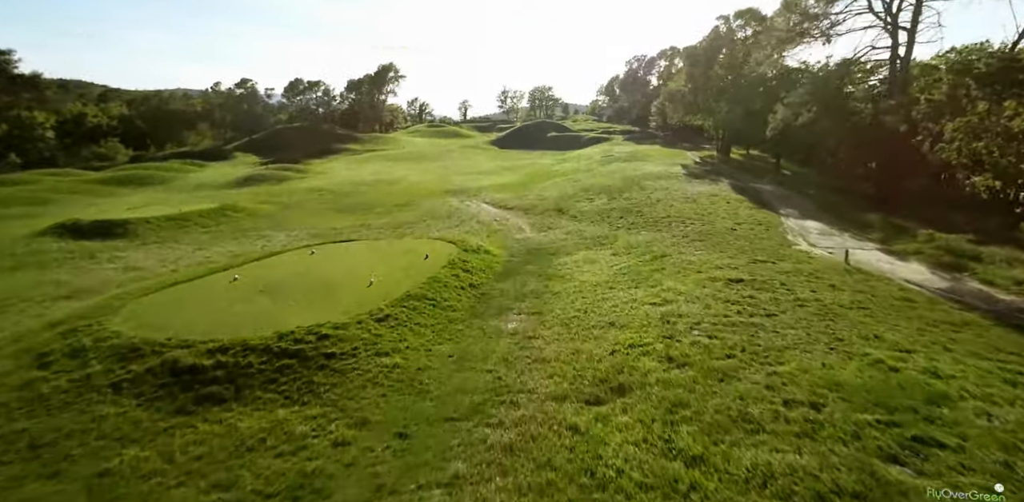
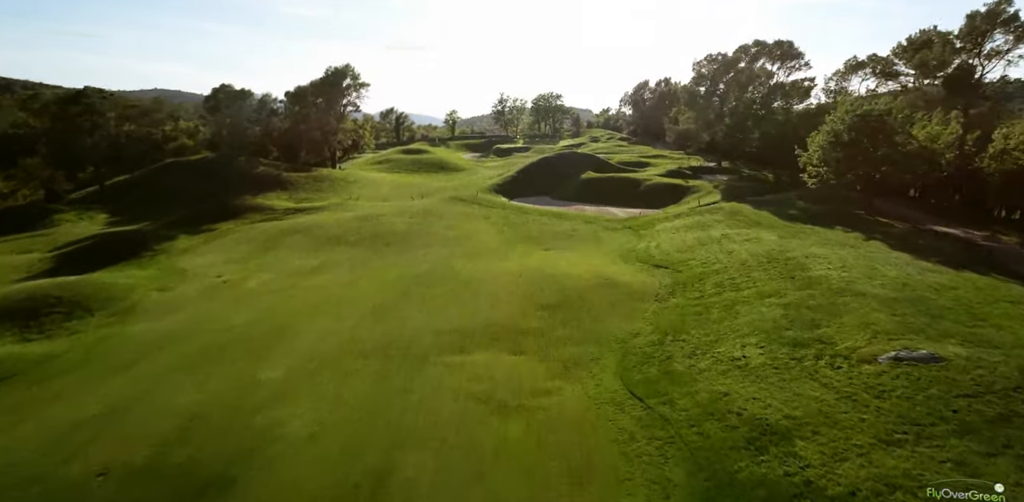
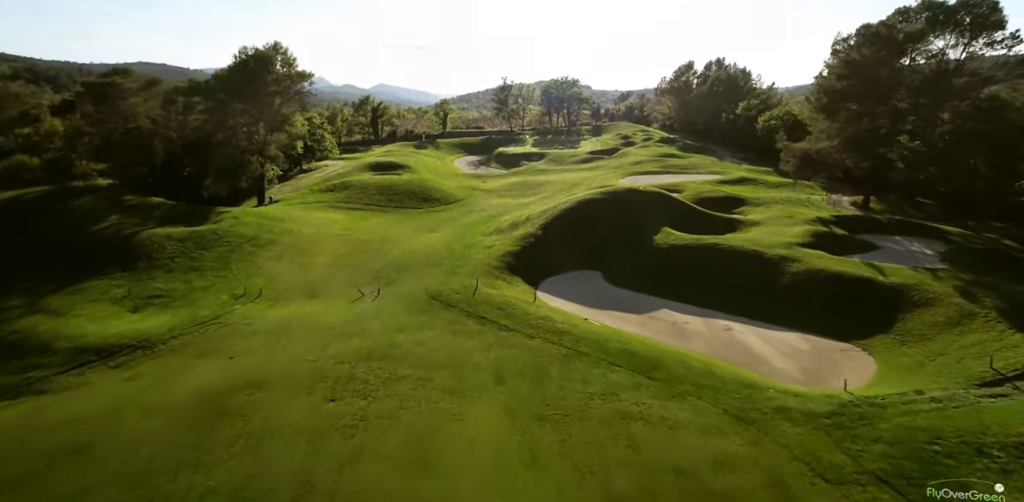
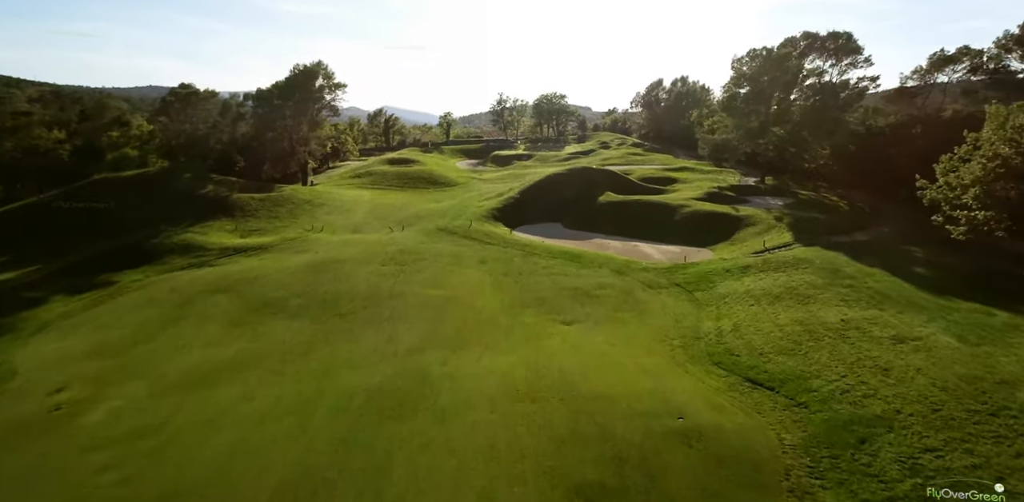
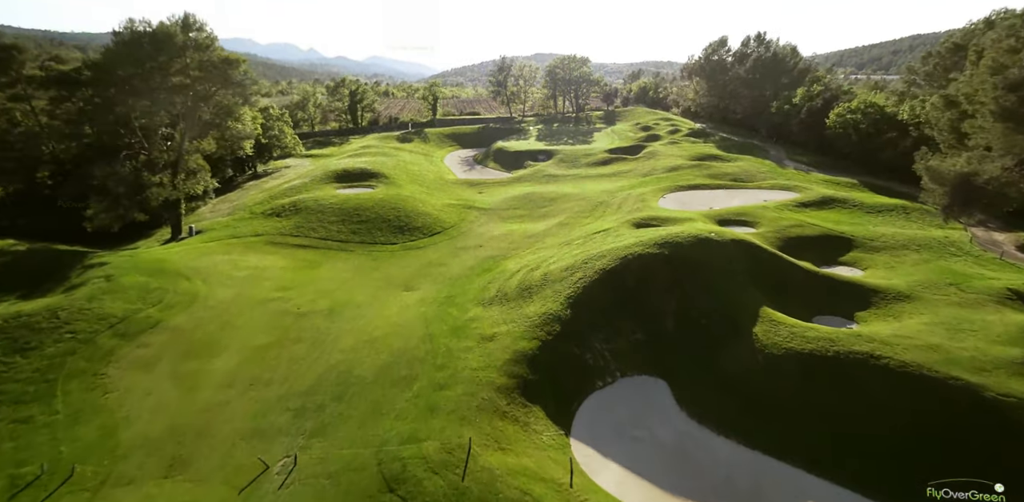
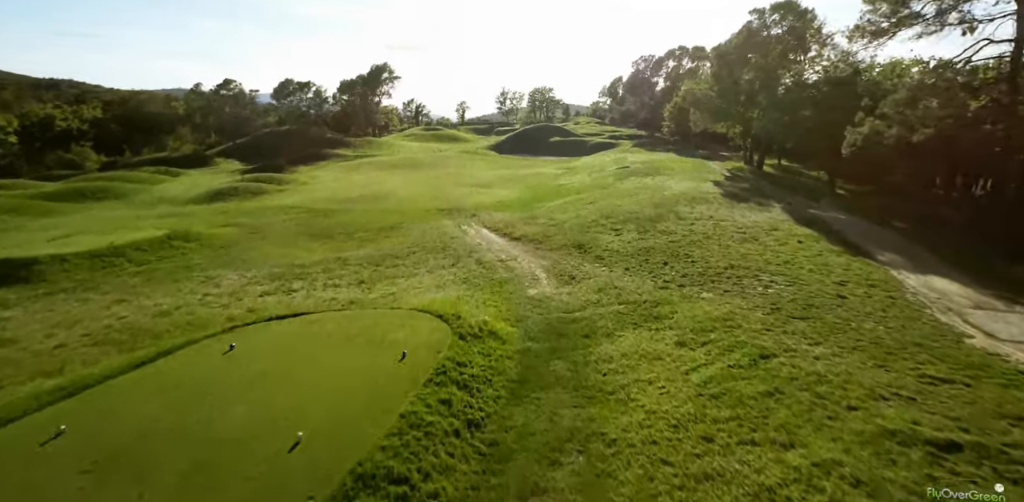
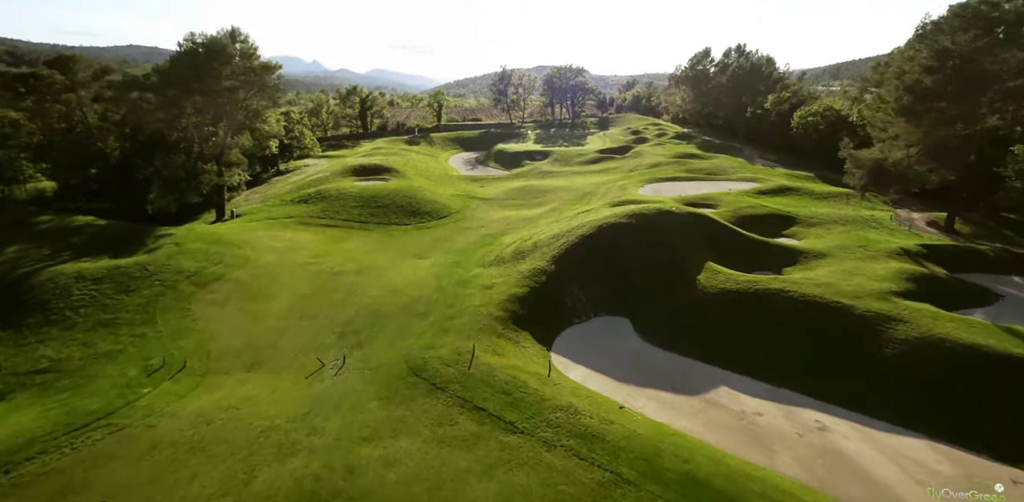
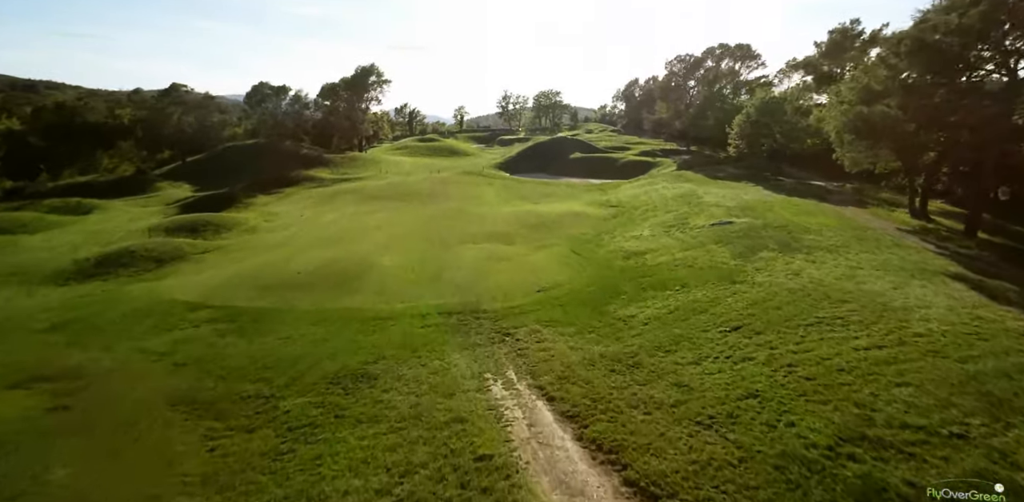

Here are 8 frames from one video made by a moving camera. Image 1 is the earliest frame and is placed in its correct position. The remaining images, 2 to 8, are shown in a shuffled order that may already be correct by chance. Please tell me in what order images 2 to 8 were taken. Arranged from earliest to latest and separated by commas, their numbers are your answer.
6, 8, 2, 4, 3, 7, 5
